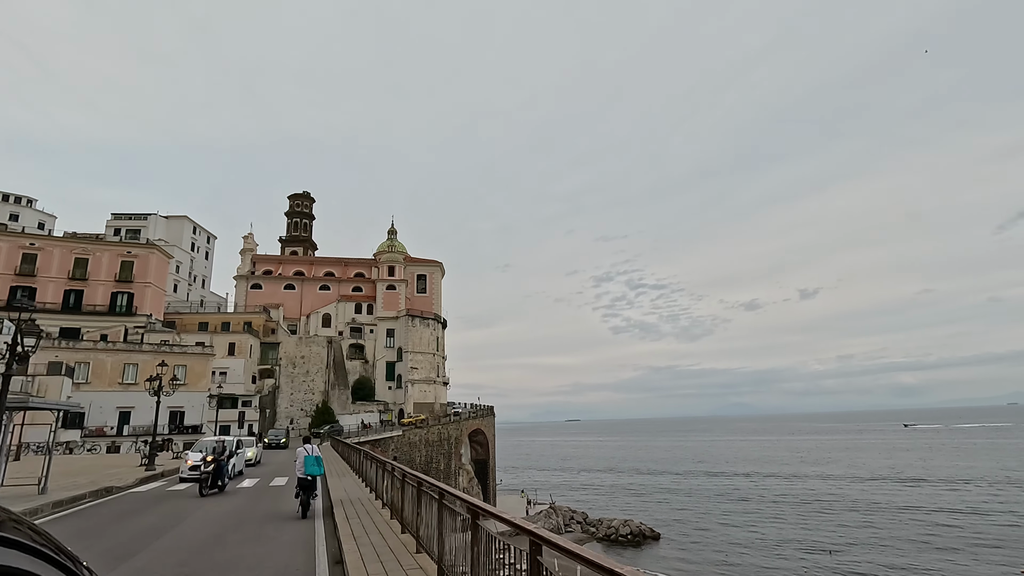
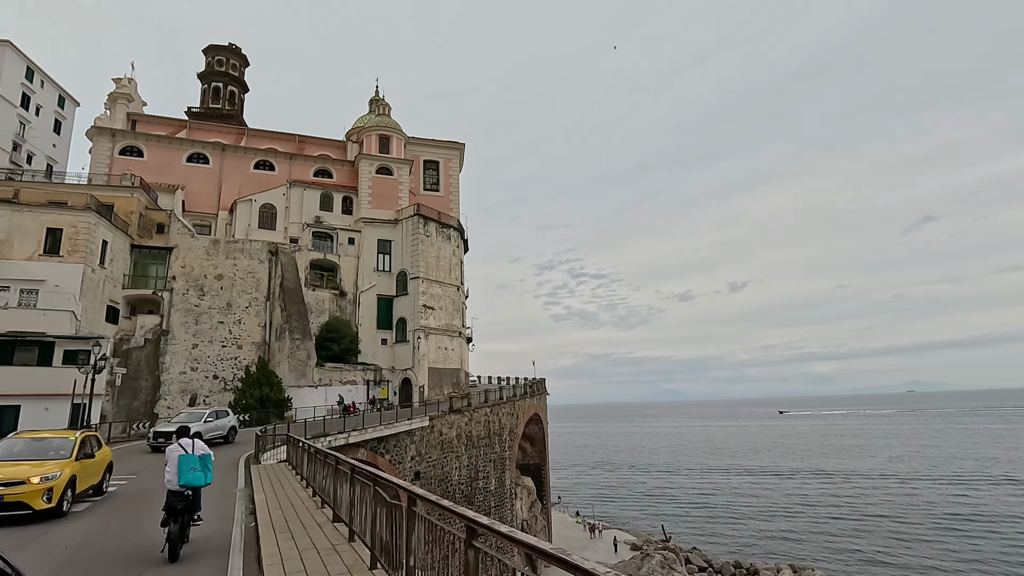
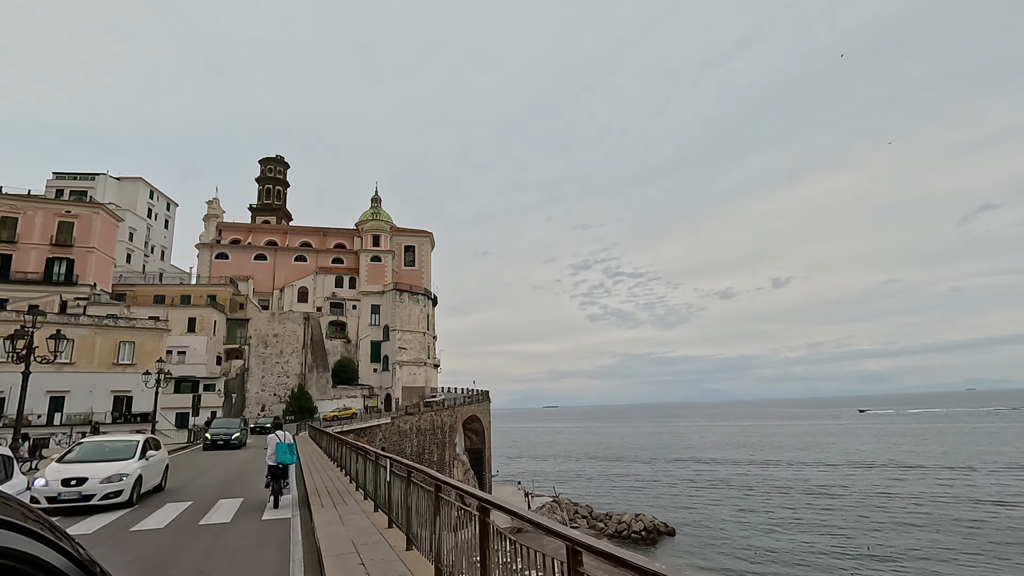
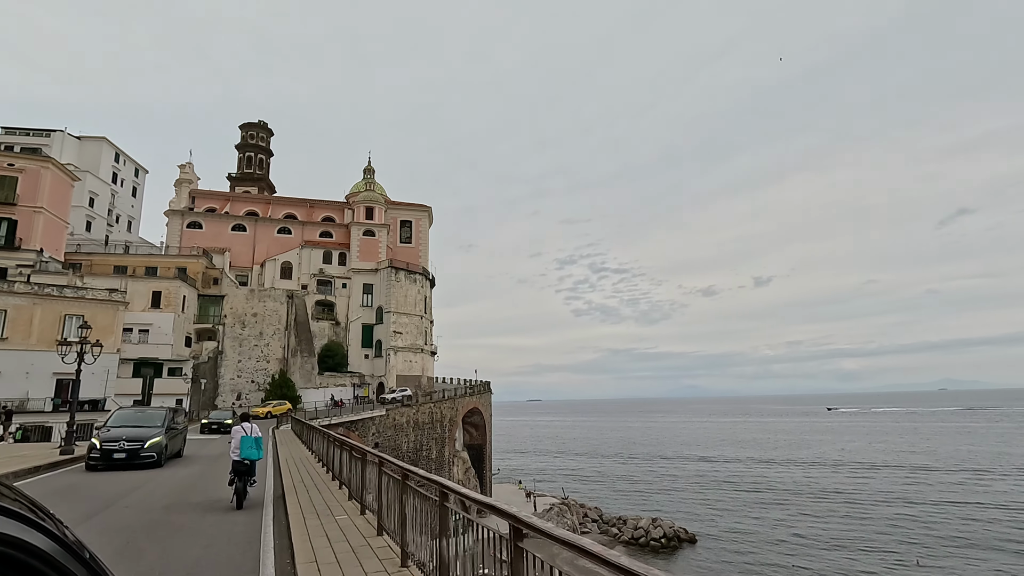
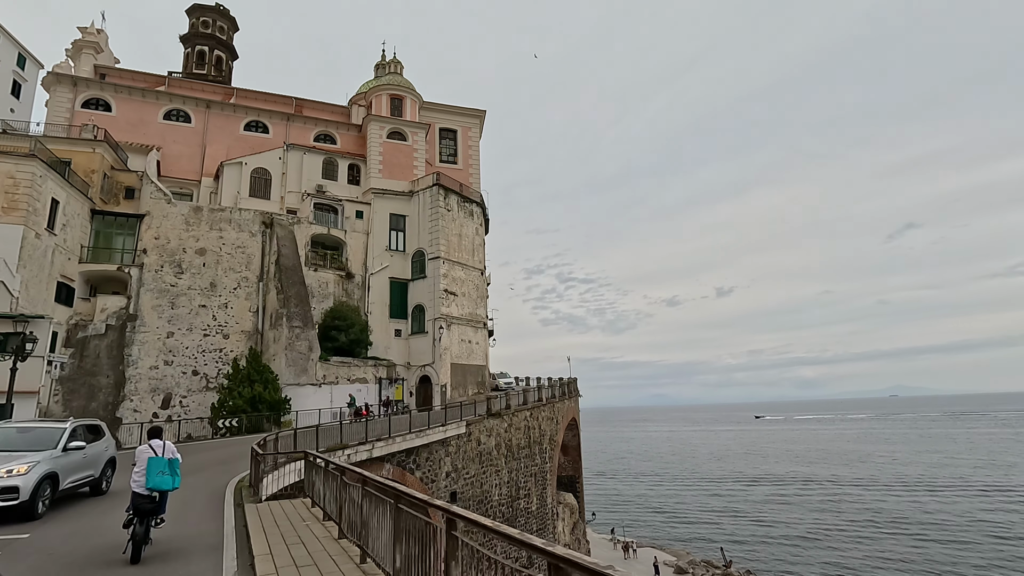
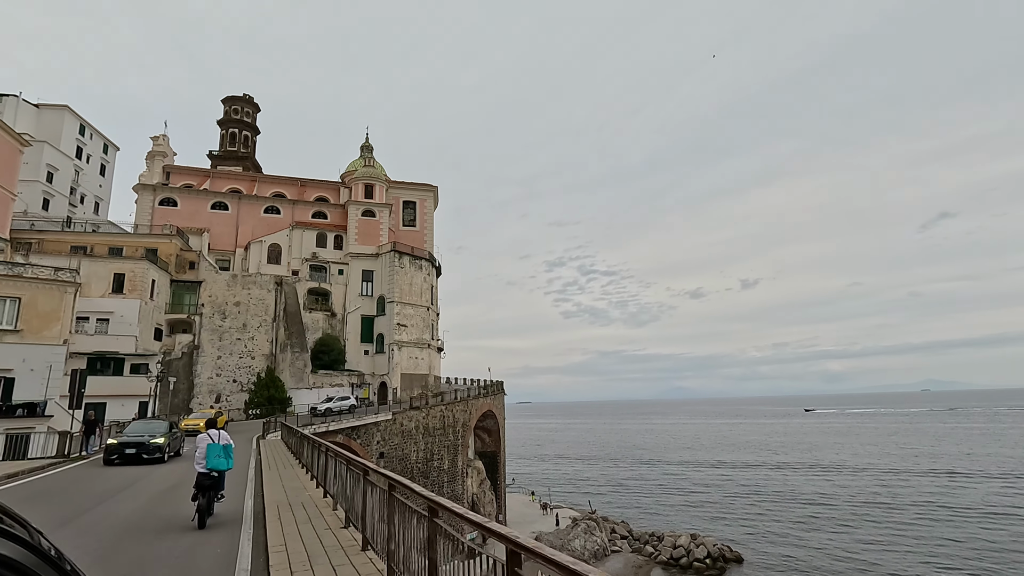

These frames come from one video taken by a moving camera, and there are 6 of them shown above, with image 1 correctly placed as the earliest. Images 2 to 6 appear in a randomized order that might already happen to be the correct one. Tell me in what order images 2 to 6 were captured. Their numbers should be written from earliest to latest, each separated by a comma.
3, 4, 6, 2, 5
